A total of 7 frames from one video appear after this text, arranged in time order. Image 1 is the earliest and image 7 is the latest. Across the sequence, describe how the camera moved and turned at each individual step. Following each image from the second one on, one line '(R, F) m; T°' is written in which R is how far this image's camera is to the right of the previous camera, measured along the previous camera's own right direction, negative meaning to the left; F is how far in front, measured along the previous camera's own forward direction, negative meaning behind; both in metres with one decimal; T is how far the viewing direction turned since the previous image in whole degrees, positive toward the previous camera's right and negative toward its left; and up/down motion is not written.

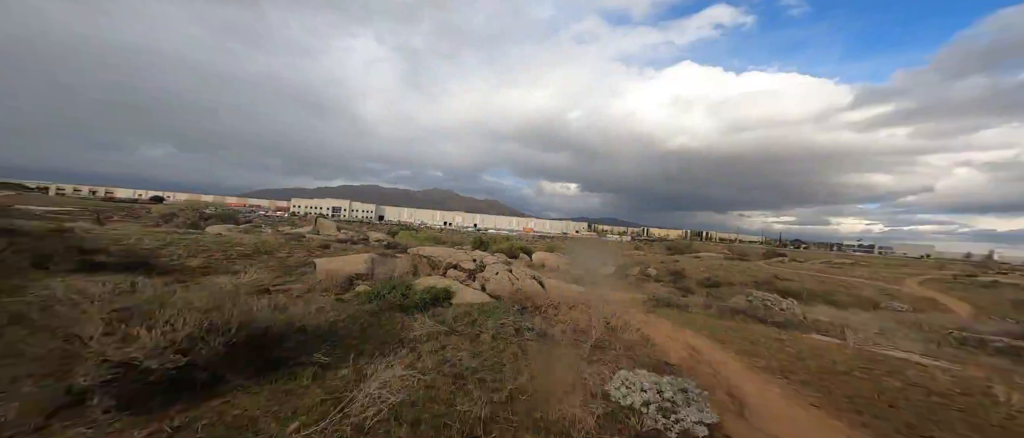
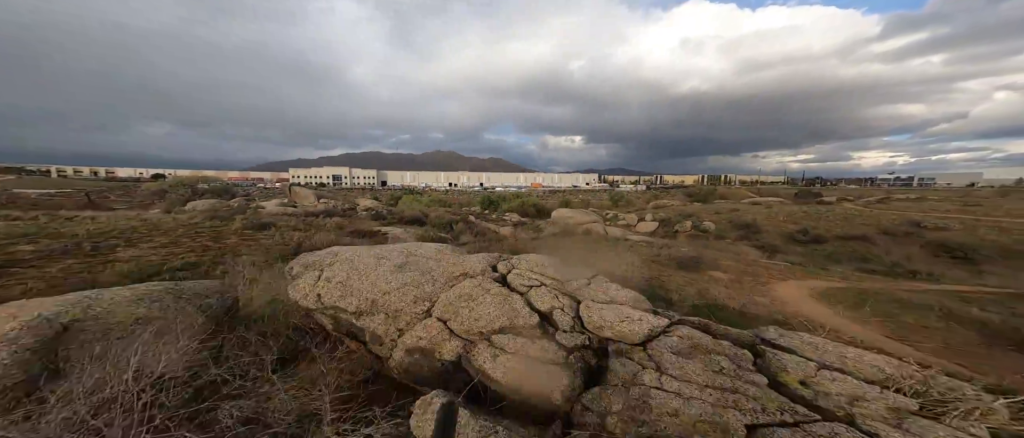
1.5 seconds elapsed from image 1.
(-1.2, +6.6) m; -1°
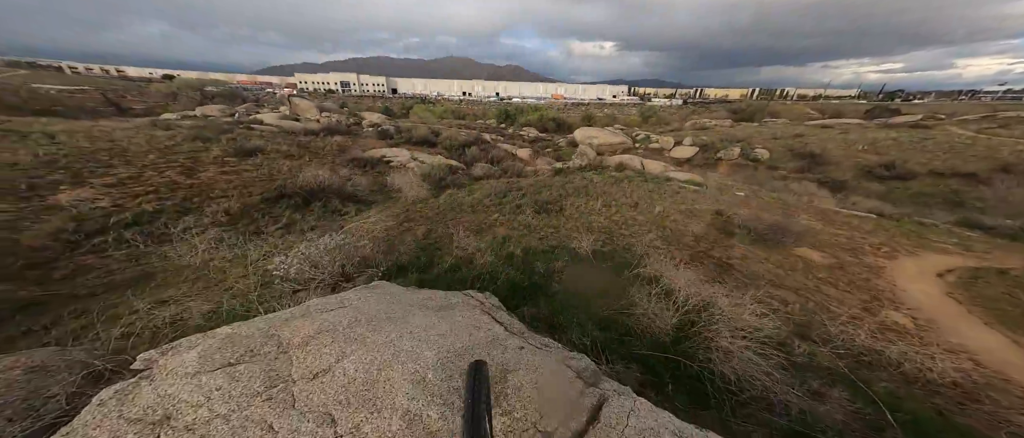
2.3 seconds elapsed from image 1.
(-0.2, +1.9) m; -3°
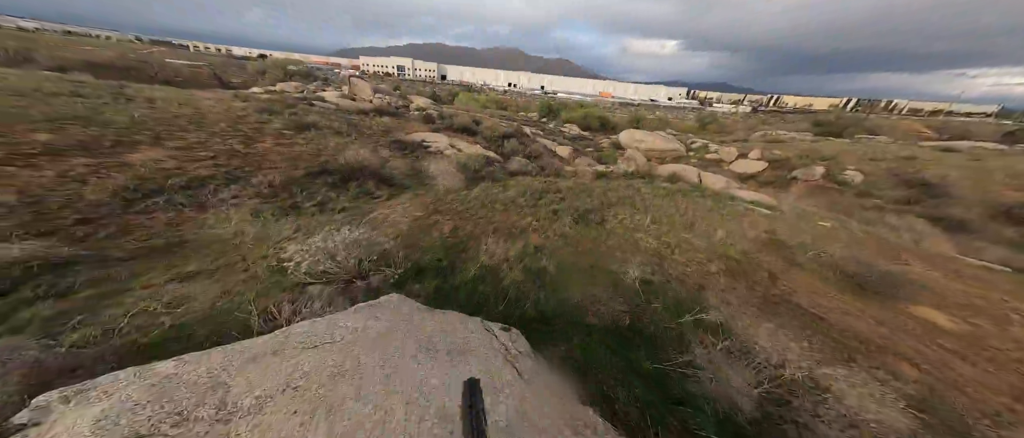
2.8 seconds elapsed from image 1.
(-0.1, +0.6) m; -6°
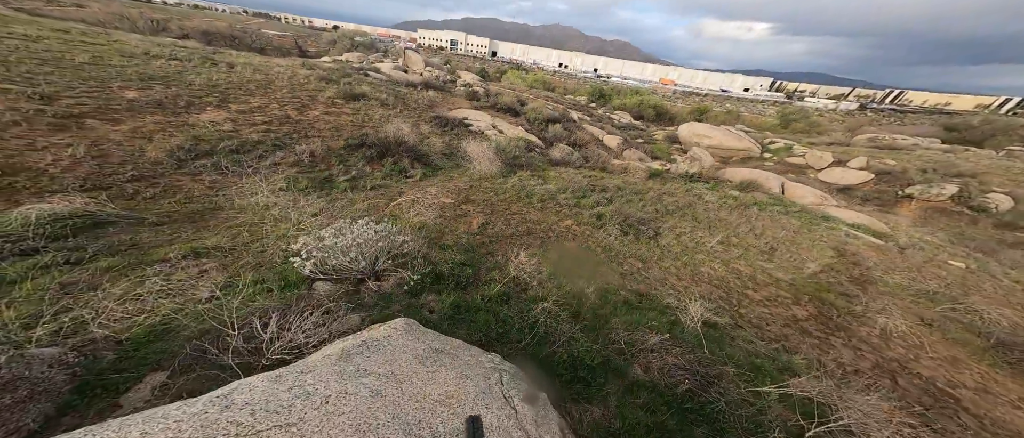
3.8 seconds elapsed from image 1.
(0.0, +0.6) m; -7°
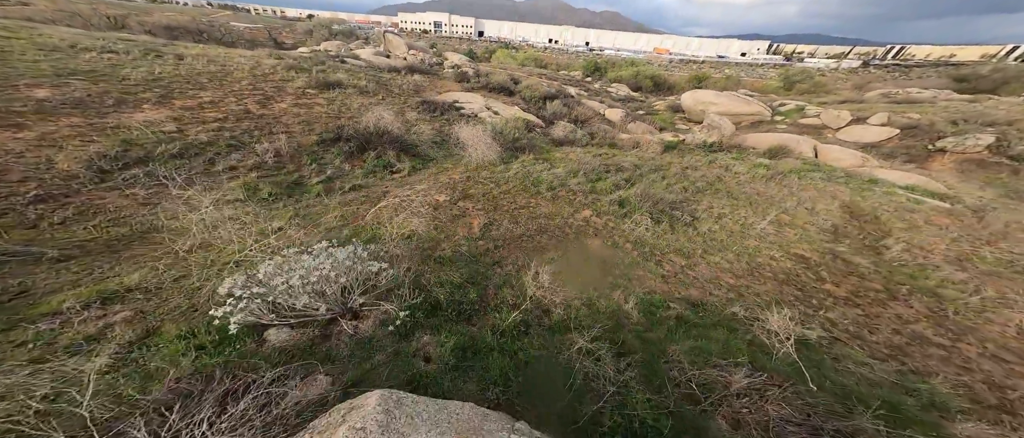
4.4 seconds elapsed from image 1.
(-0.1, +0.8) m; 0°
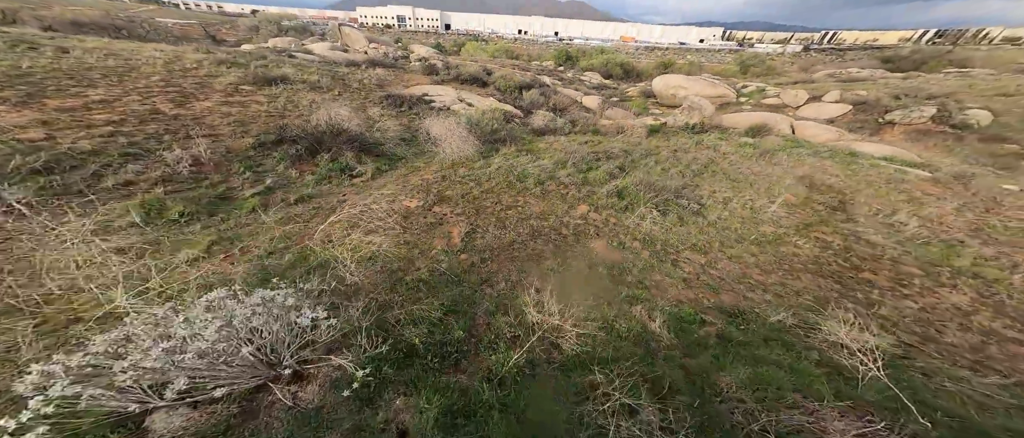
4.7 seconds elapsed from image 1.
(-0.1, +0.6) m; +4°
